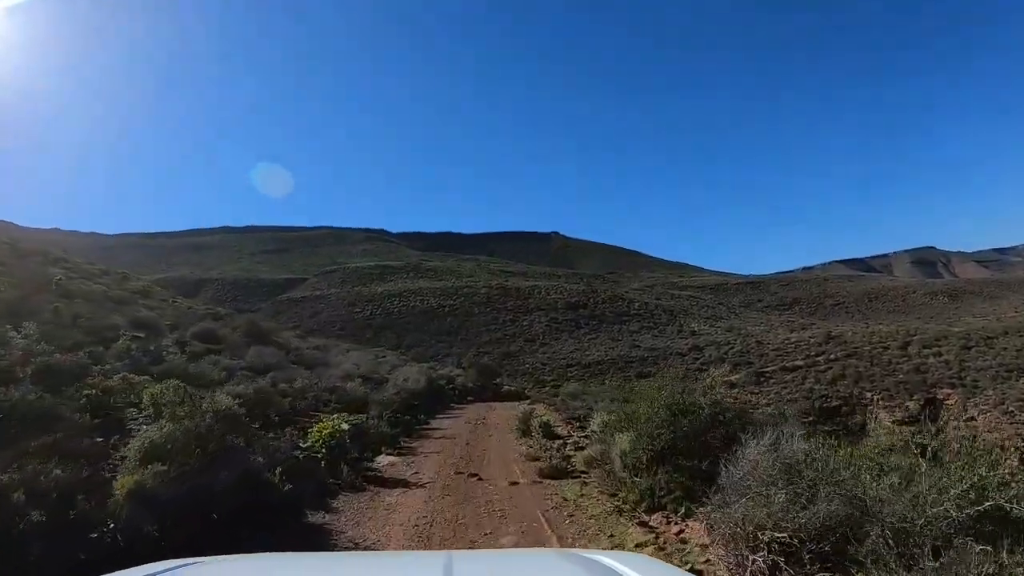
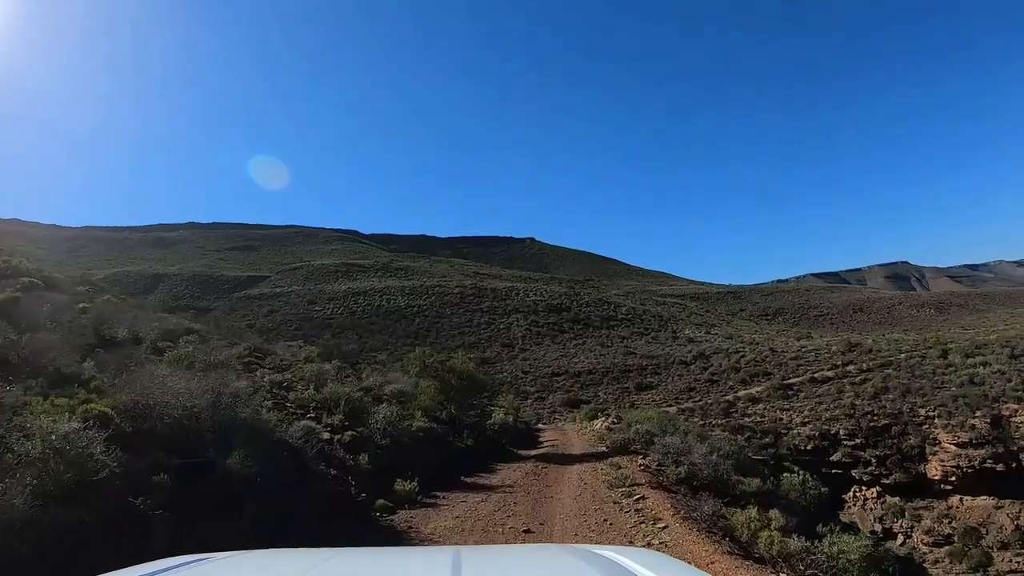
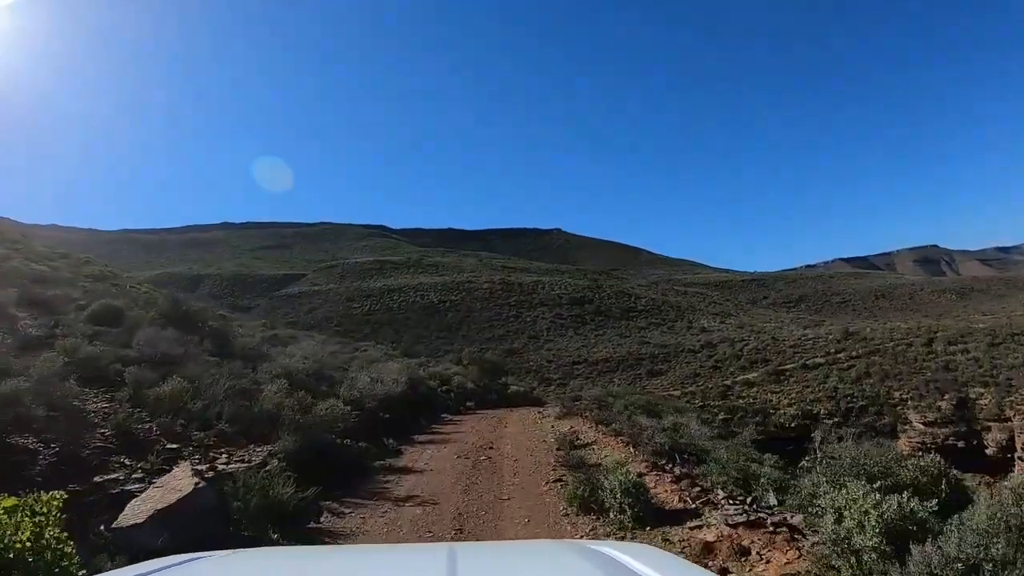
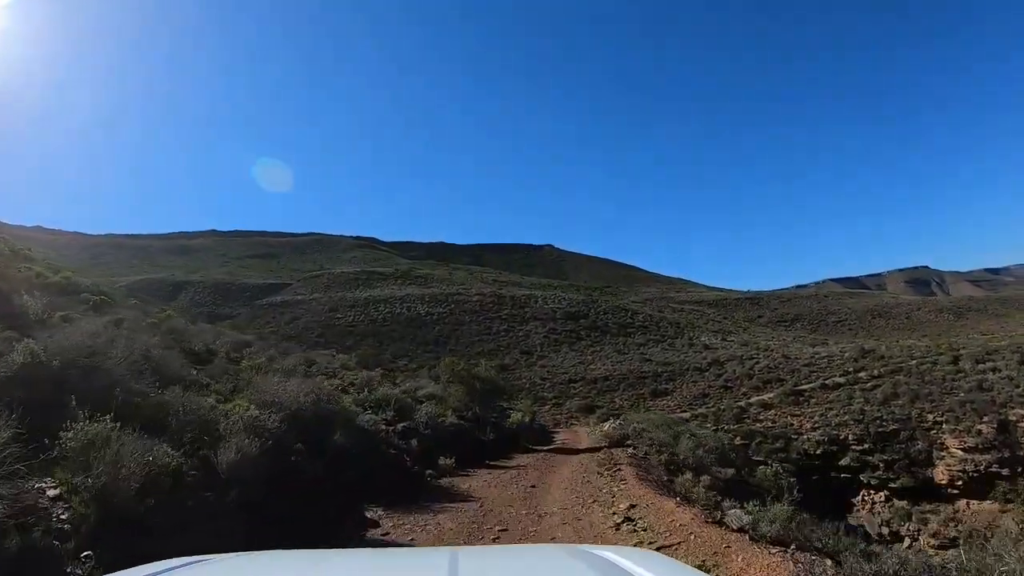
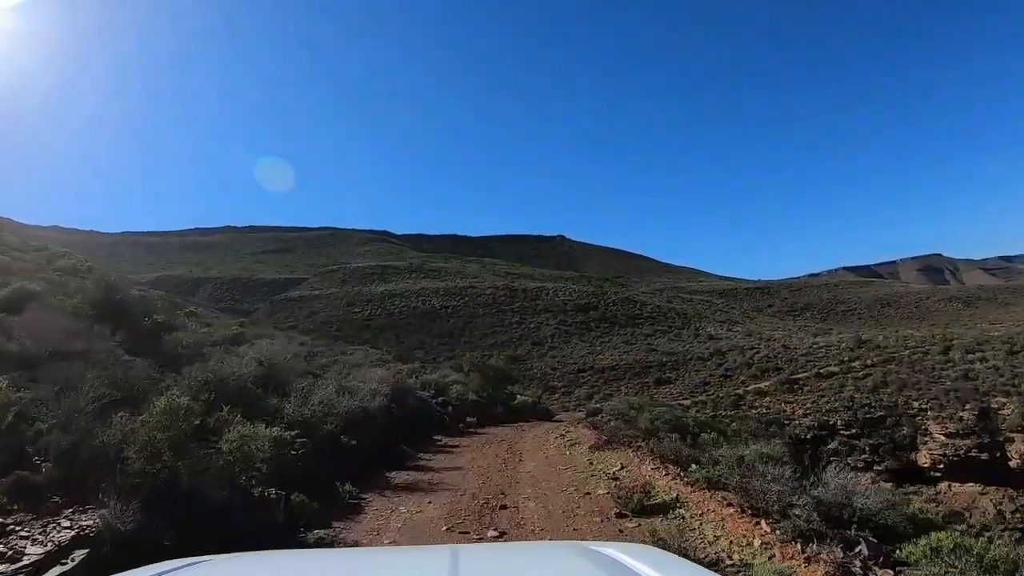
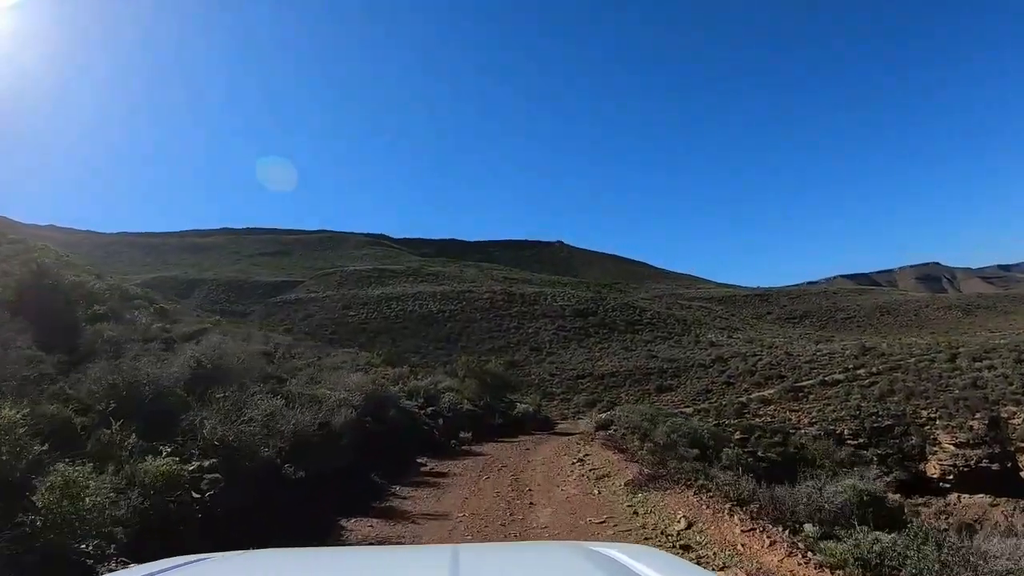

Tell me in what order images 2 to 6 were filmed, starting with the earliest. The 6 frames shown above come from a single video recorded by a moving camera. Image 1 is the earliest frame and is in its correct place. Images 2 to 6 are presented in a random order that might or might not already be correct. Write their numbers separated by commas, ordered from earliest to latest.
3, 5, 6, 4, 2
